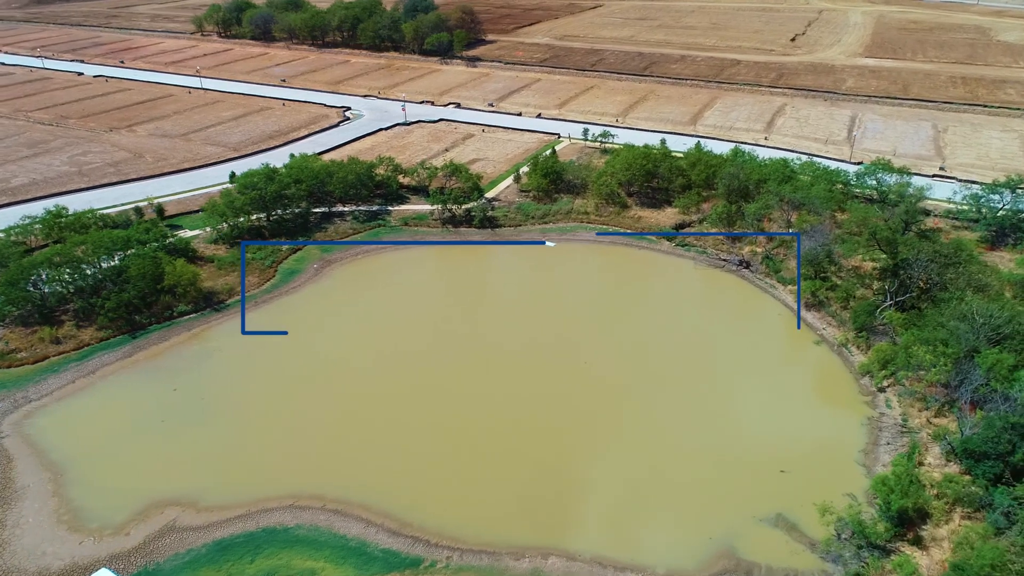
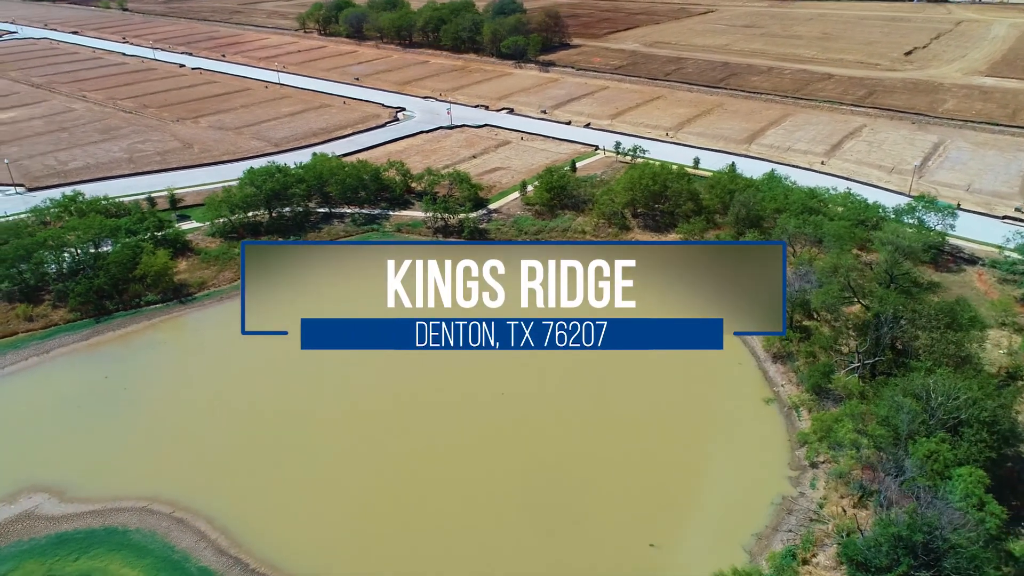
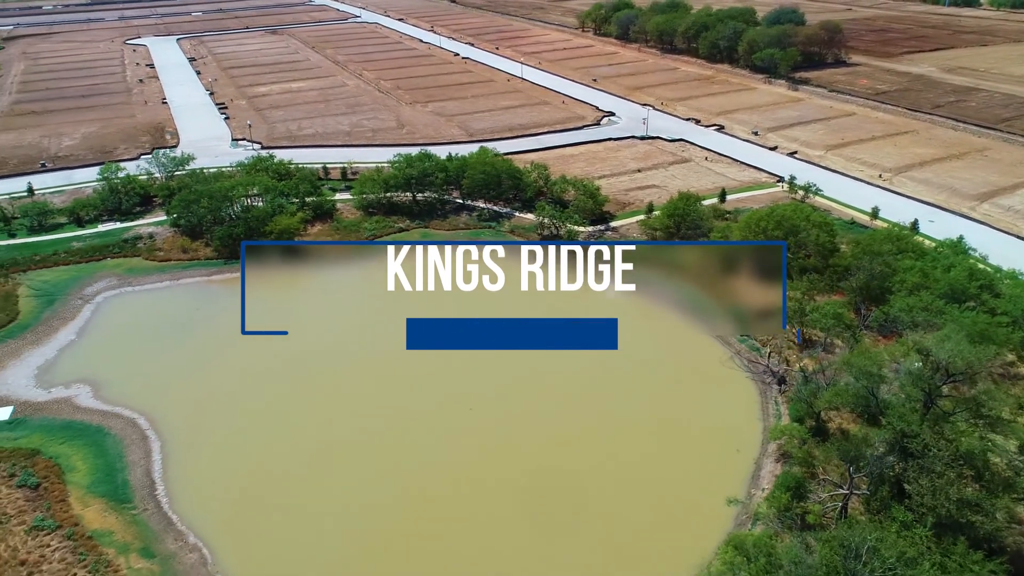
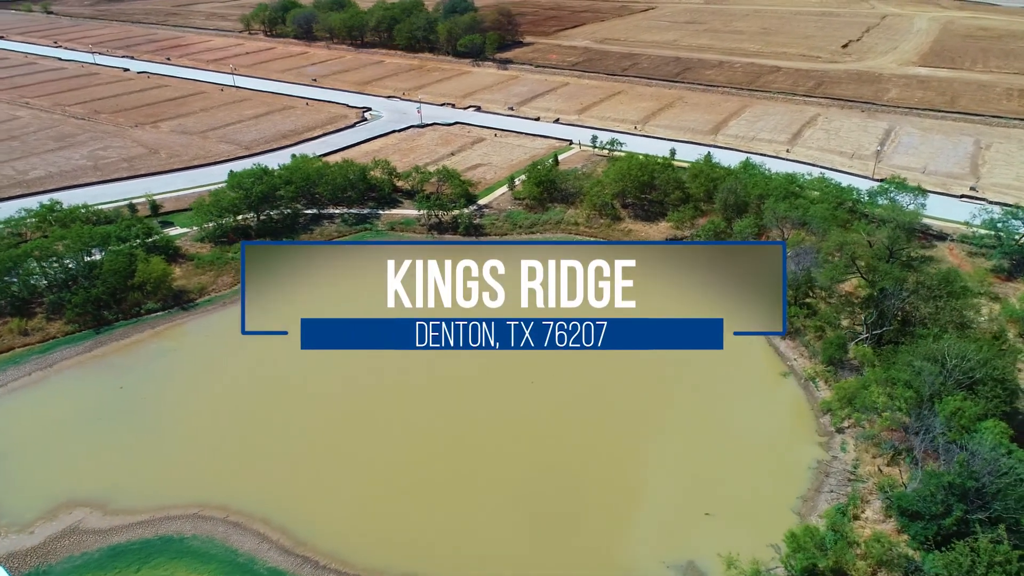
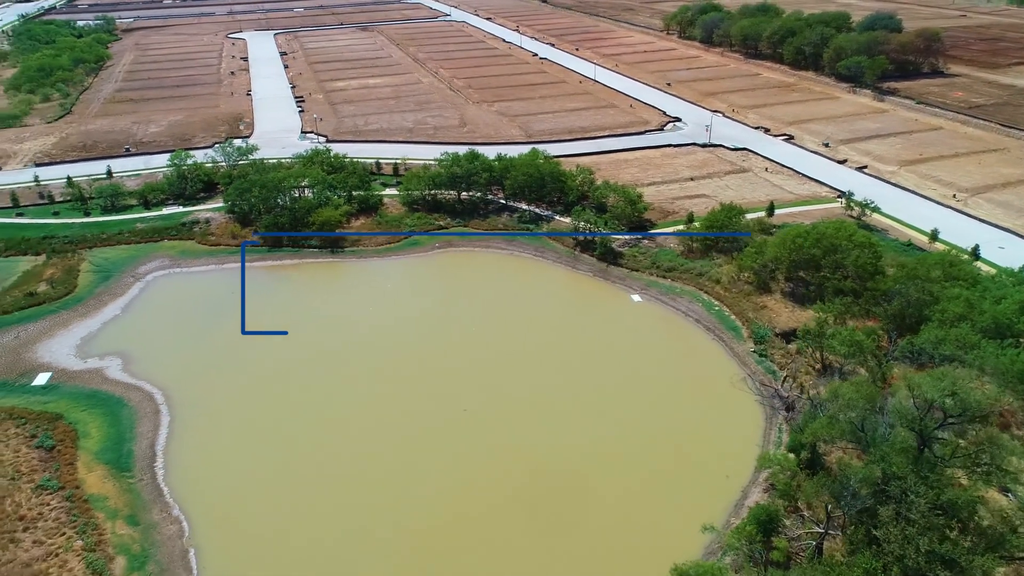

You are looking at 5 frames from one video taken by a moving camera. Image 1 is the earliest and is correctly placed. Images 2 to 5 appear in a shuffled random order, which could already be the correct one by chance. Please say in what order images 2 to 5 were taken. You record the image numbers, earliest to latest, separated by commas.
4, 2, 3, 5
